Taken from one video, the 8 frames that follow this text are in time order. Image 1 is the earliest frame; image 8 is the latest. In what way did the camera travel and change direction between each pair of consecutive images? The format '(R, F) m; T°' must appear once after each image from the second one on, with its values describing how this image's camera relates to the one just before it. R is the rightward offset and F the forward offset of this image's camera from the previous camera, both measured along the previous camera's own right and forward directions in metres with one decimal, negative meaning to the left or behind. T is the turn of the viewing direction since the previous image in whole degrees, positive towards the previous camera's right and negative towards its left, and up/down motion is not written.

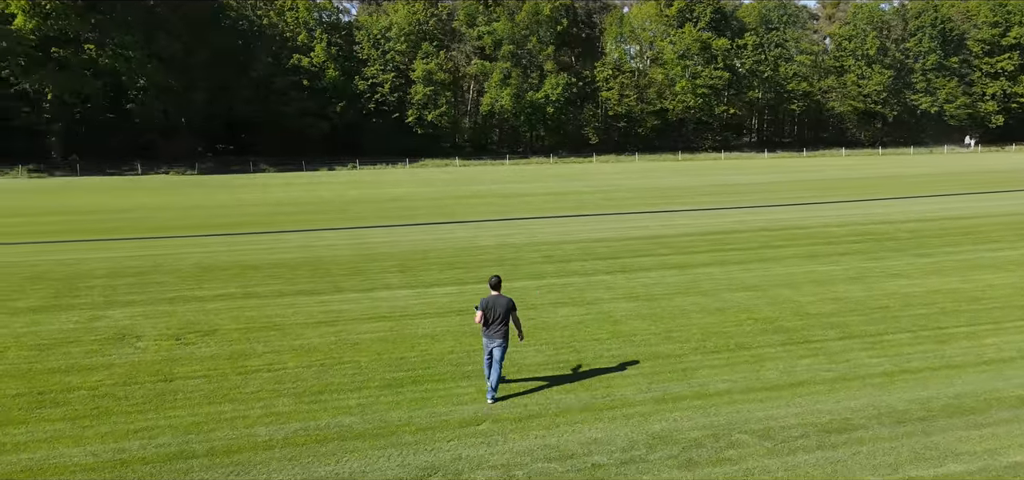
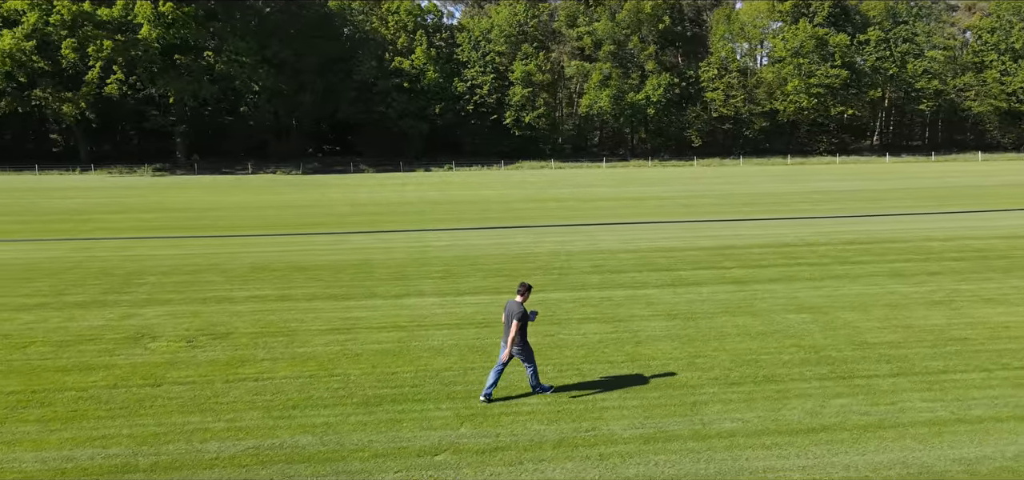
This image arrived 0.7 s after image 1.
(+1.4, +0.9) m; -9°
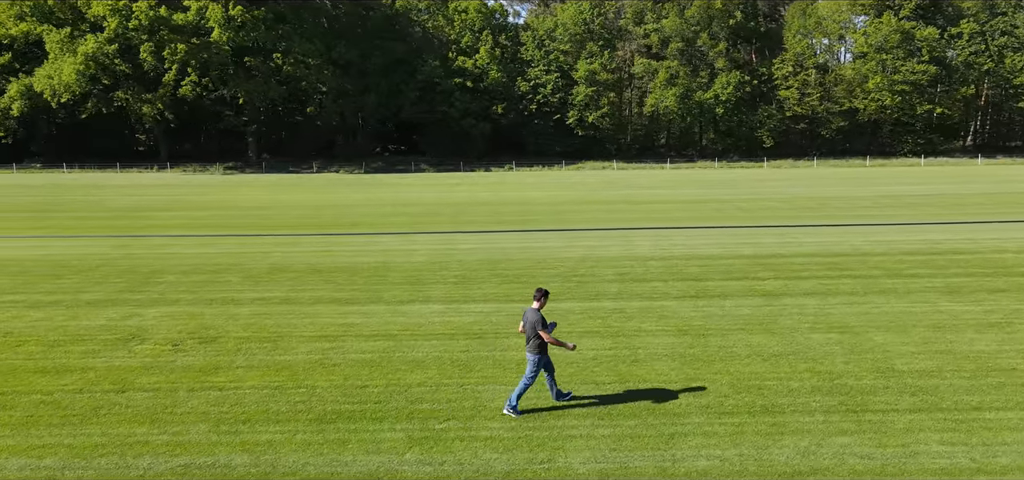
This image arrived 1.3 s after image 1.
(+1.2, +0.7) m; -6°
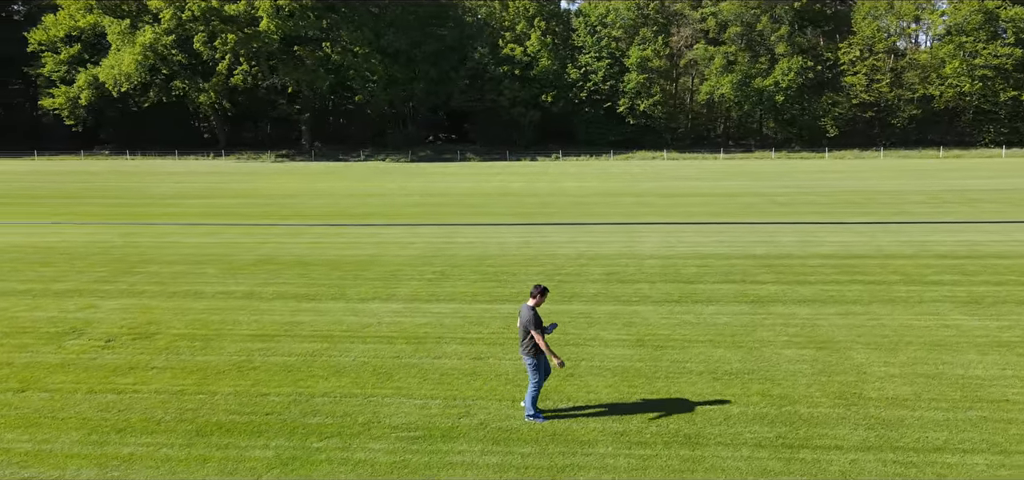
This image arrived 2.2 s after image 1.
(+1.8, +0.9) m; -5°
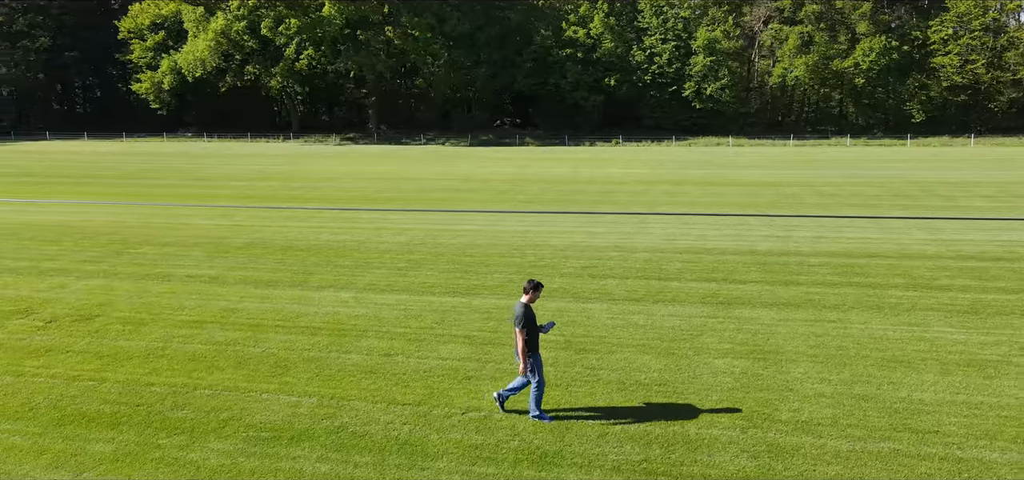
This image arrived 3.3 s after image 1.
(+2.2, +0.7) m; -7°
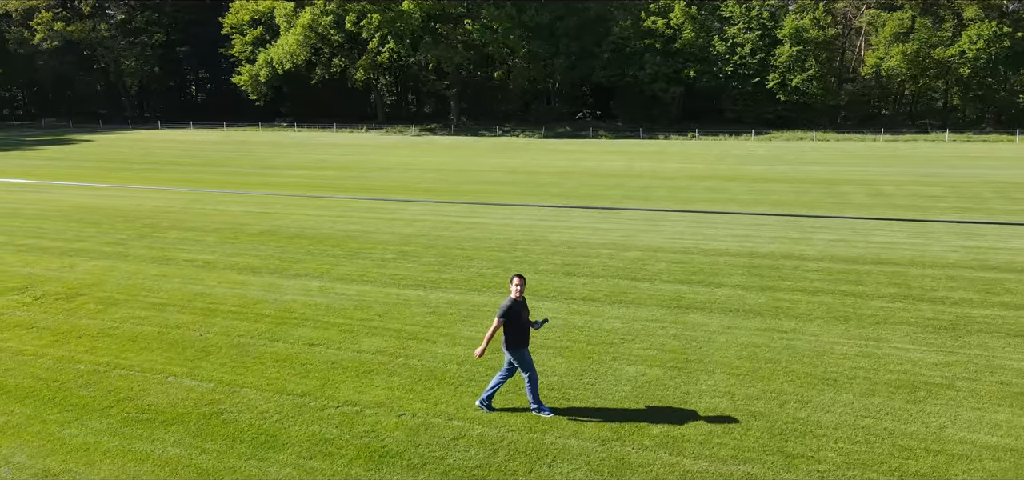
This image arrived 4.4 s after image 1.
(+2.2, +0.3) m; -8°
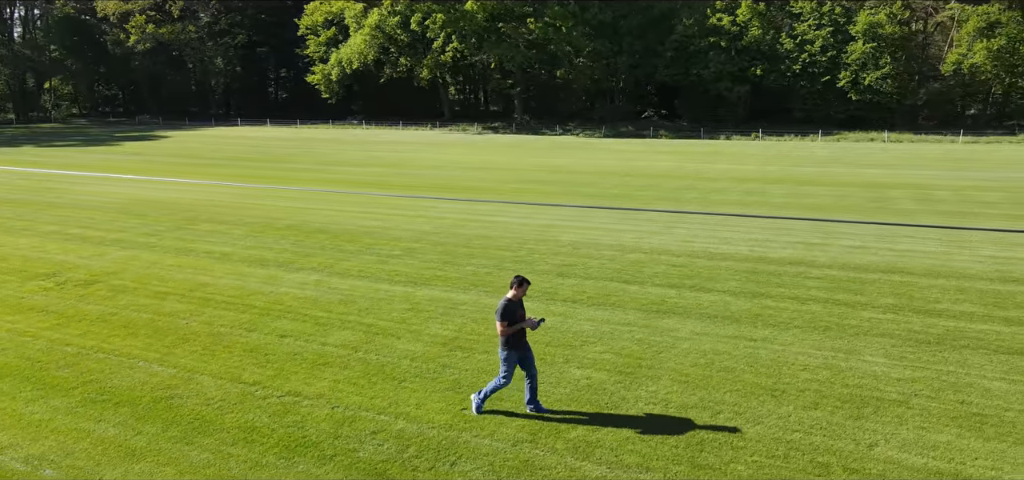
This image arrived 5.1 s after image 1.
(+1.5, 0.0) m; -6°
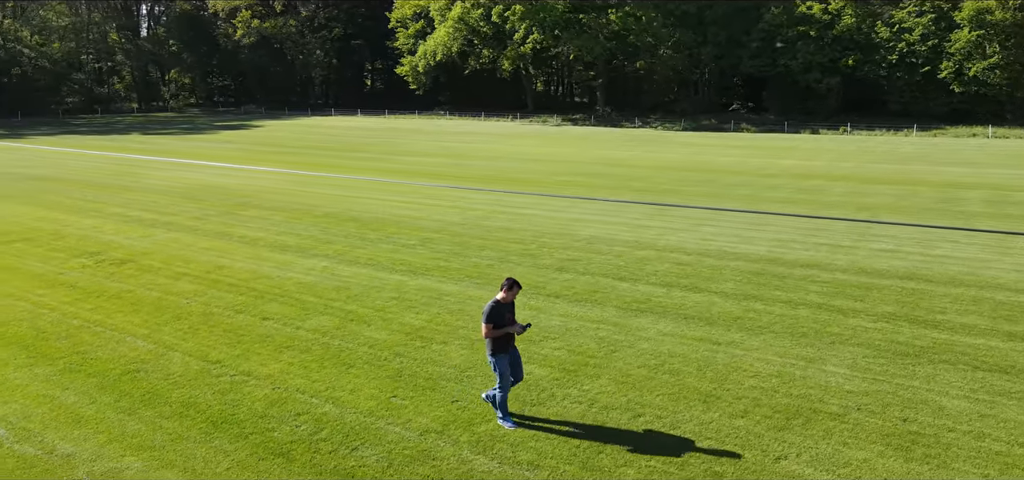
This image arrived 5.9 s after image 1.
(+1.7, 0.0) m; -8°
